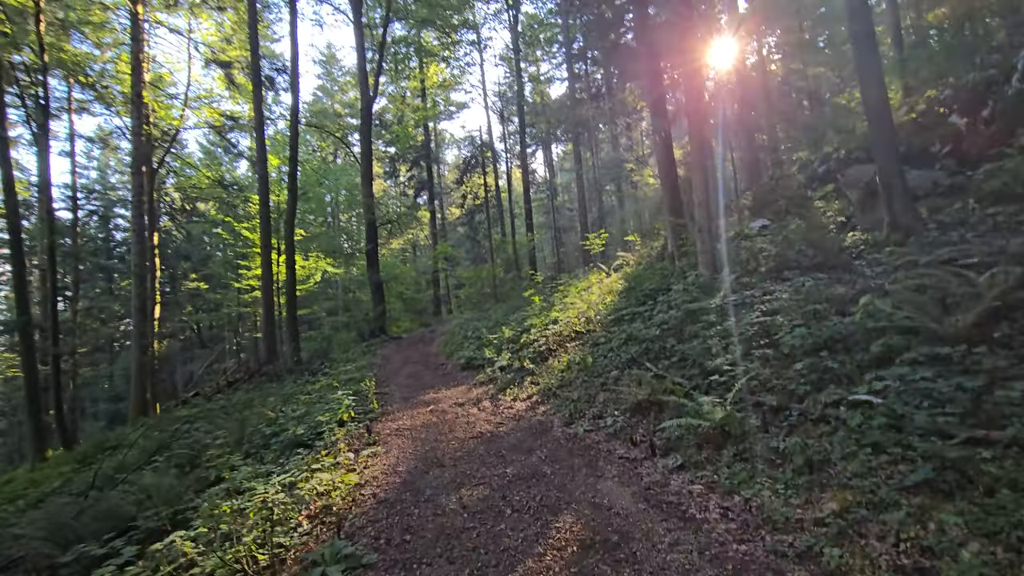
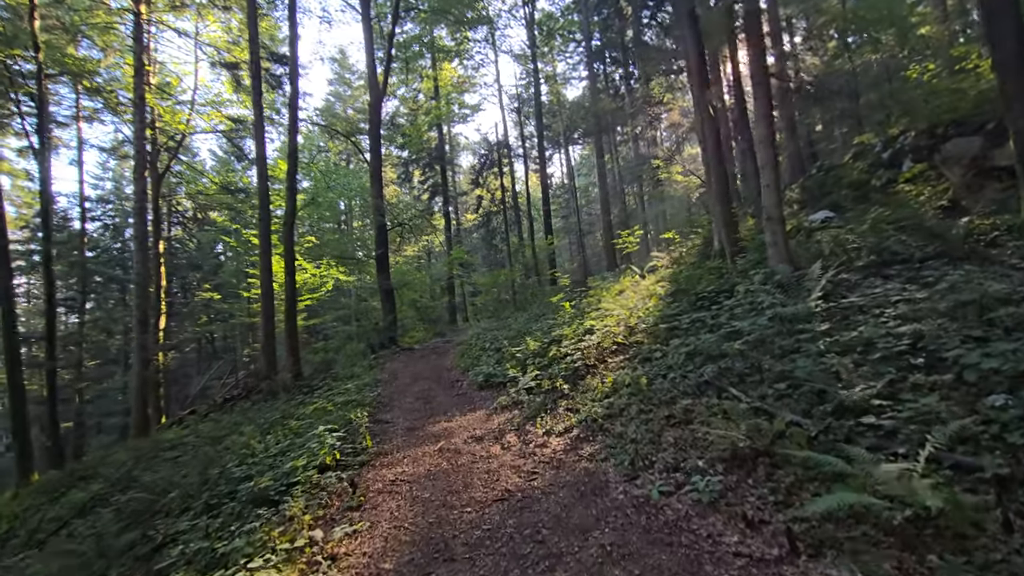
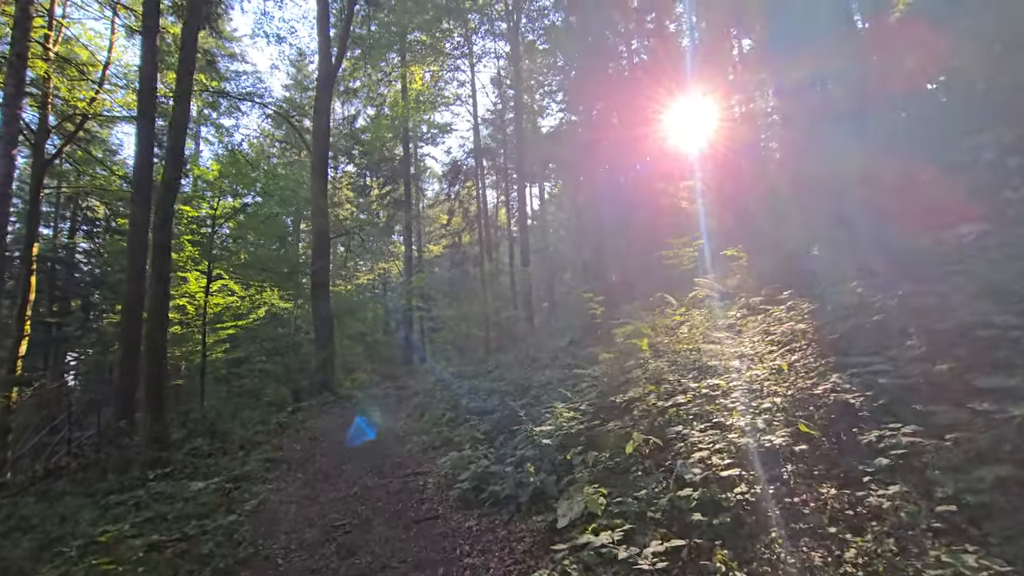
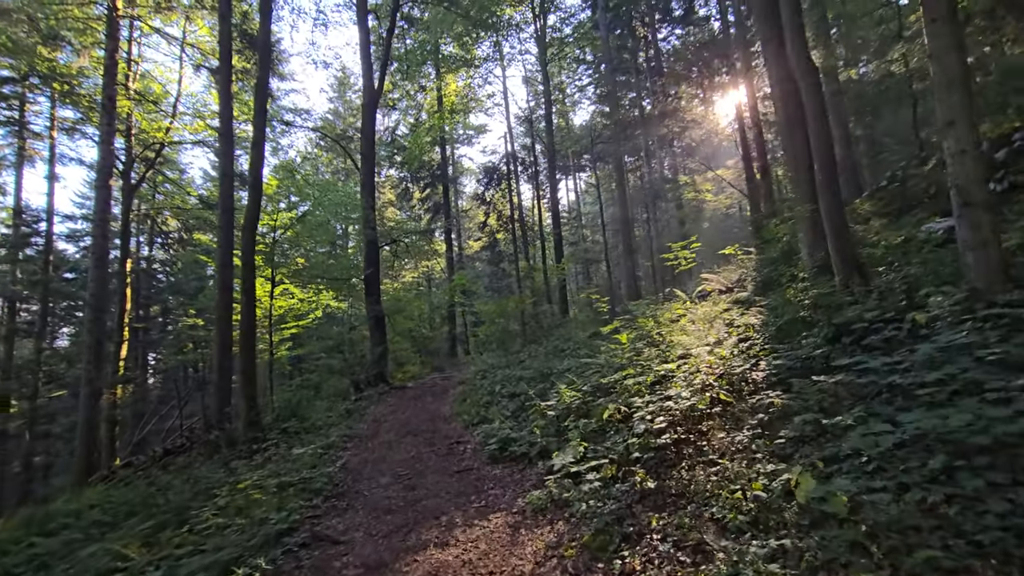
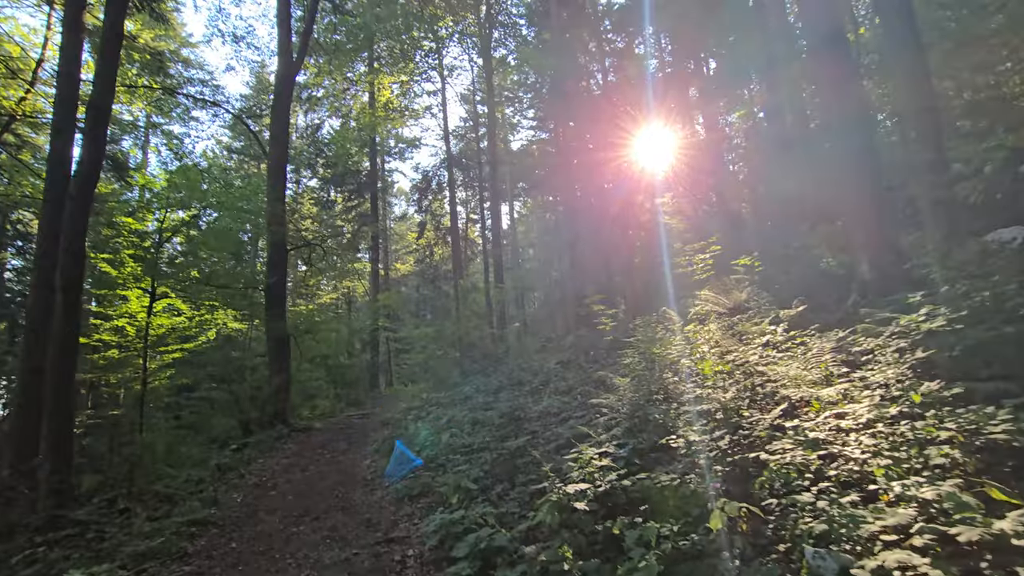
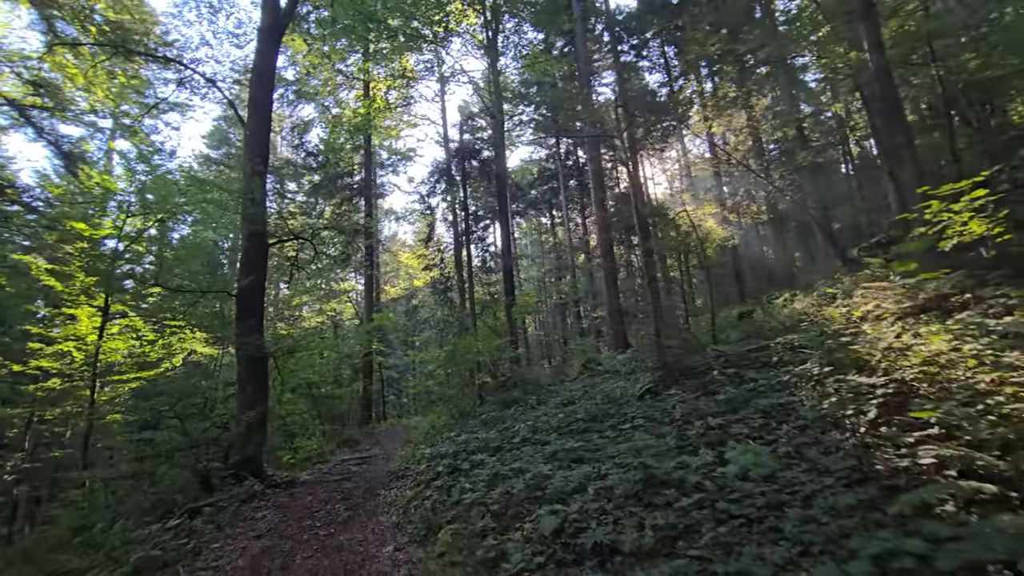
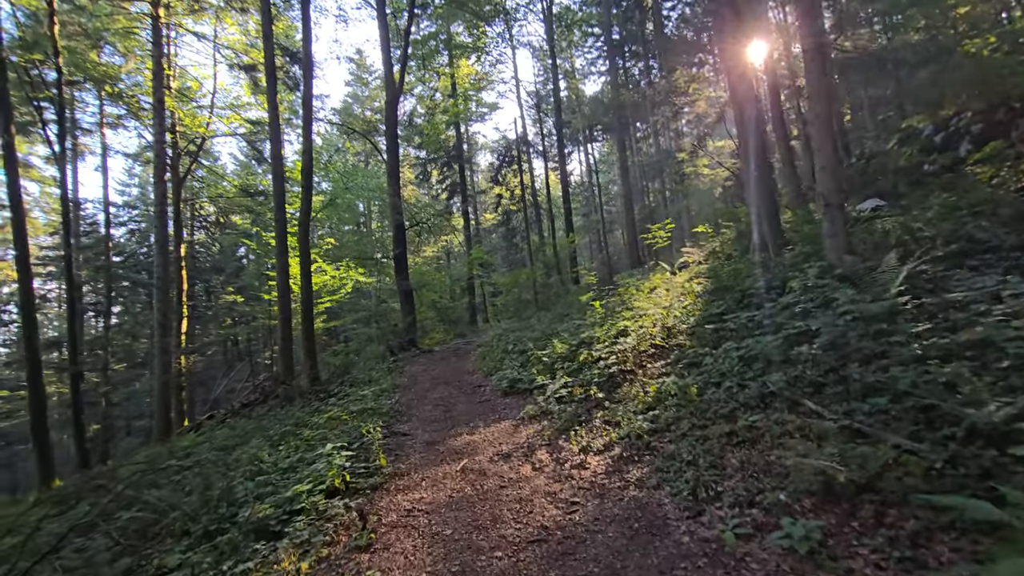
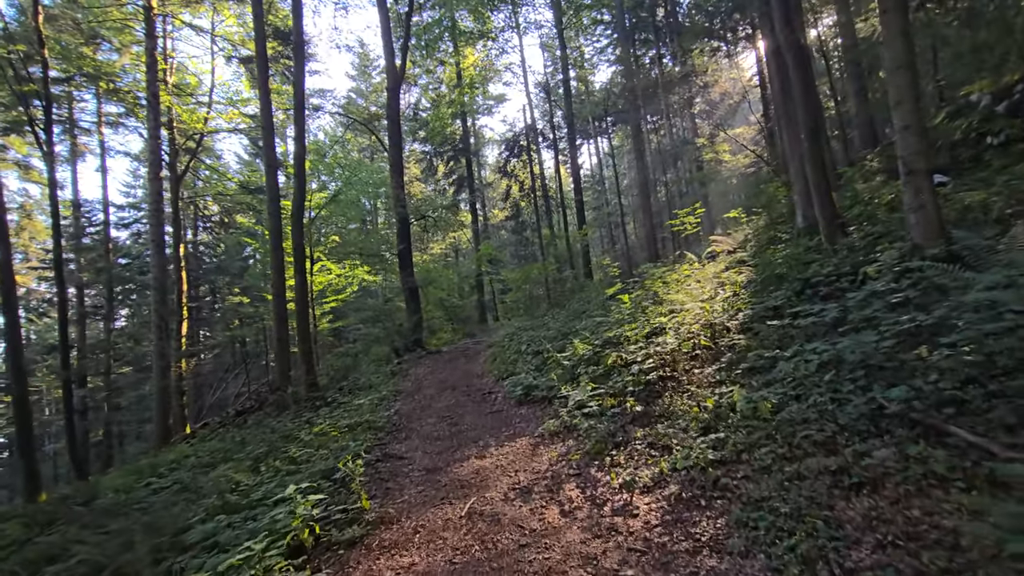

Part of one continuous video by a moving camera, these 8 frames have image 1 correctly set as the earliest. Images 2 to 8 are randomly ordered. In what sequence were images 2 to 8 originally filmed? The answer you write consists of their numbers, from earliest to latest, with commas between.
2, 7, 8, 4, 3, 5, 6
